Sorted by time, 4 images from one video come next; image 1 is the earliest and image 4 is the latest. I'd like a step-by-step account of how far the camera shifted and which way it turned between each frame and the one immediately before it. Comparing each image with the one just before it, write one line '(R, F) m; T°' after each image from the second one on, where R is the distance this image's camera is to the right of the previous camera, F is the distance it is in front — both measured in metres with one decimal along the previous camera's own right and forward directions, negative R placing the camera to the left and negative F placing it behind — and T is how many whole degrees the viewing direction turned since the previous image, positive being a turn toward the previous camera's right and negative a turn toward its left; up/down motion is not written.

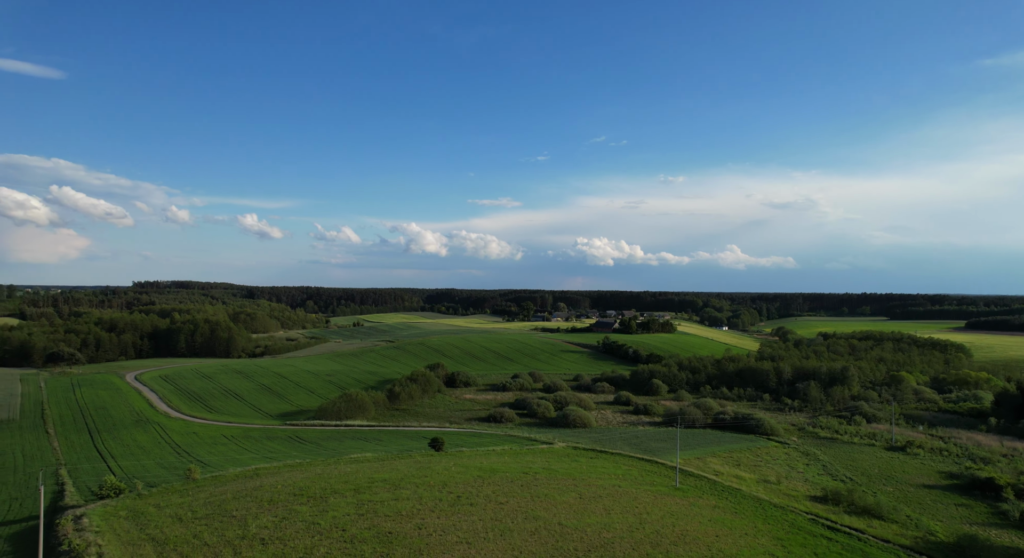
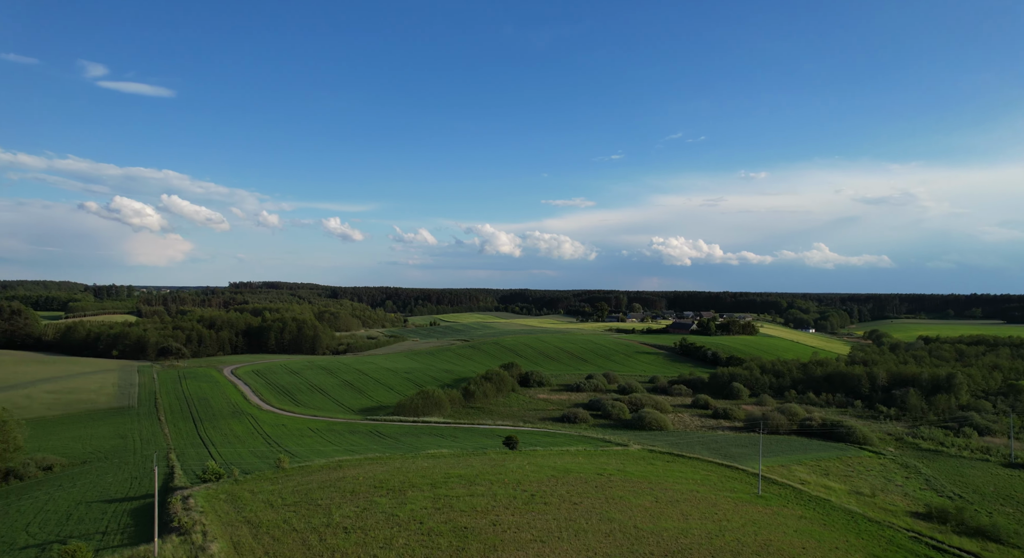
(+0.1, -0.9) m; -7°
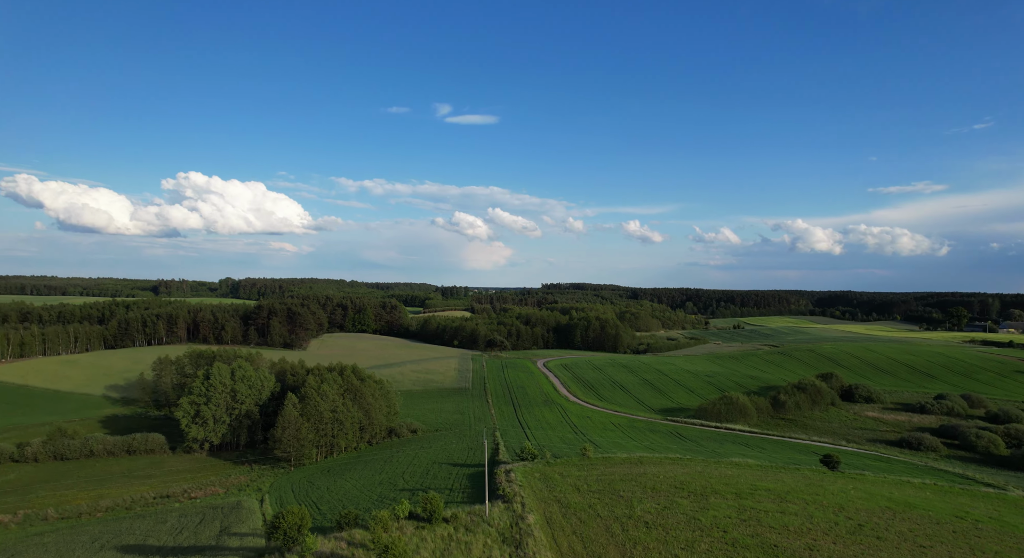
(+0.7, -1.0) m; -27°
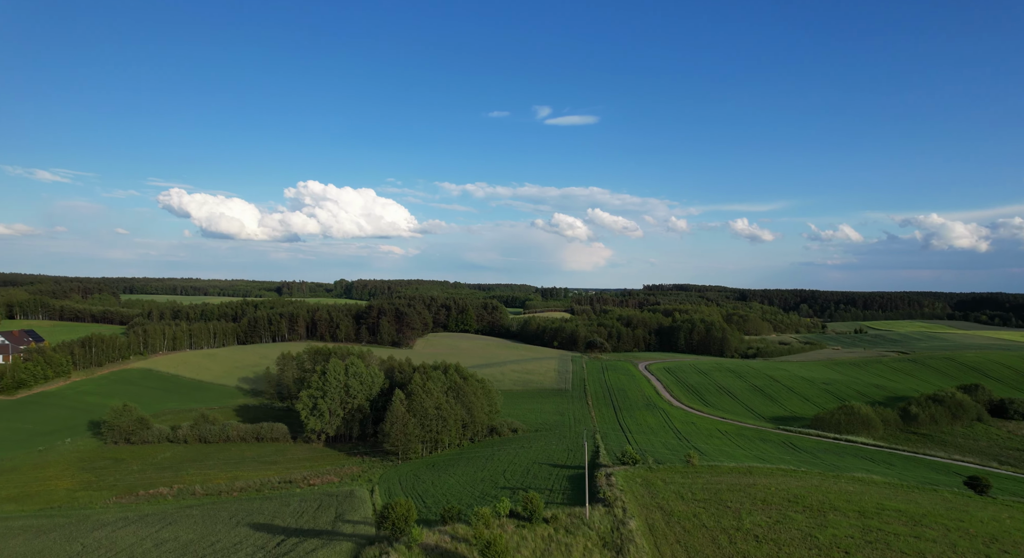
(+0.9, 0.0) m; -10°
